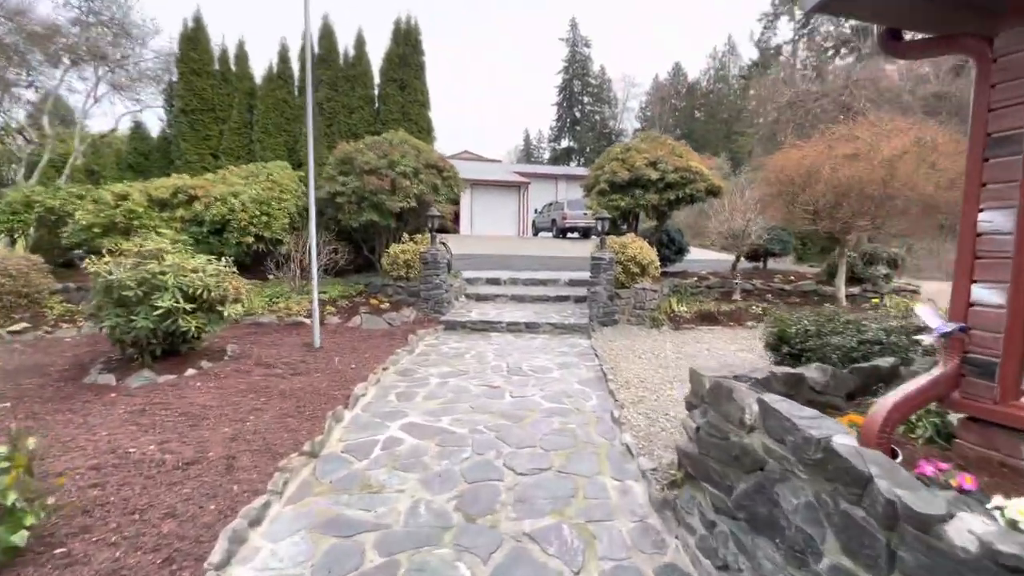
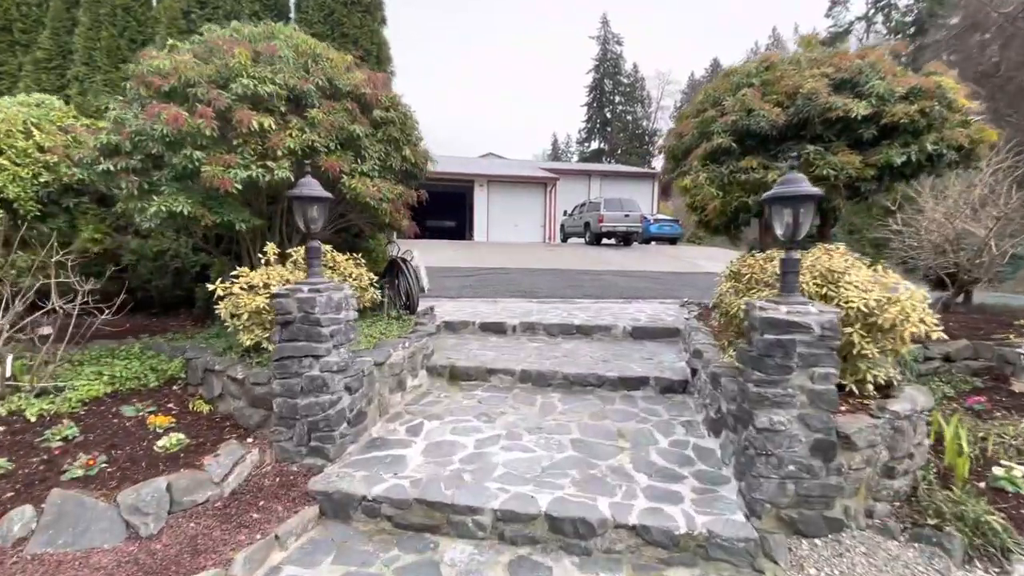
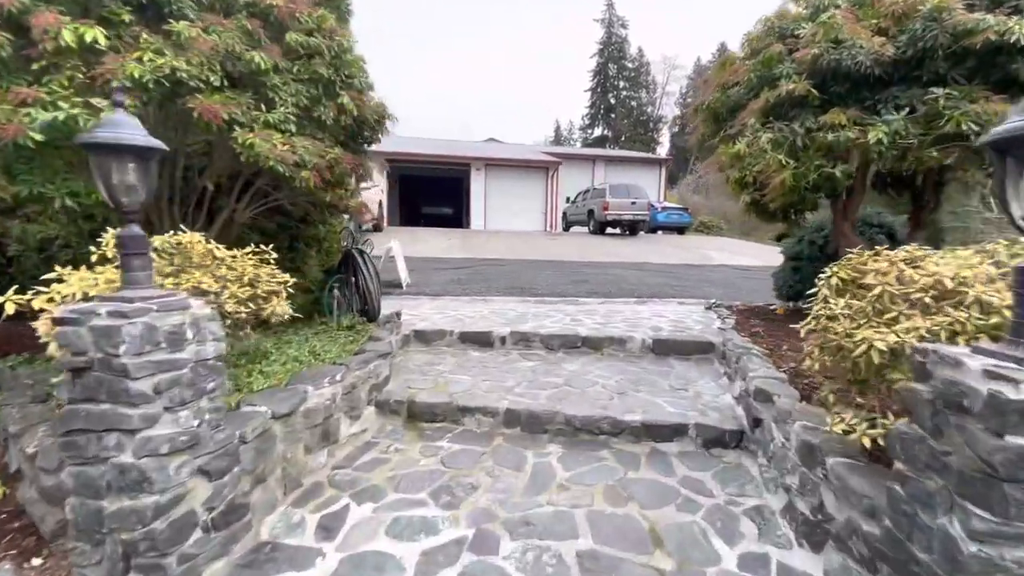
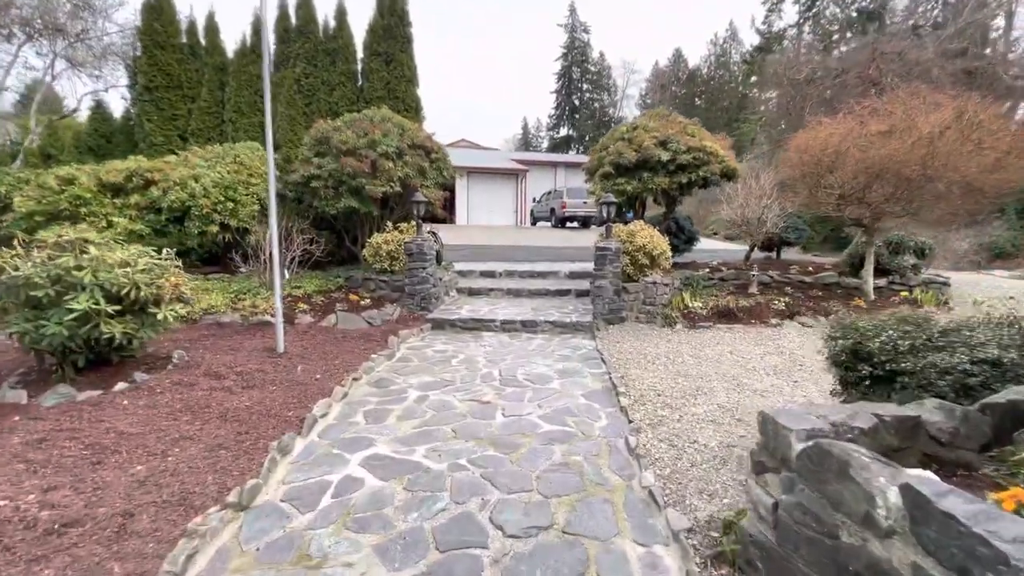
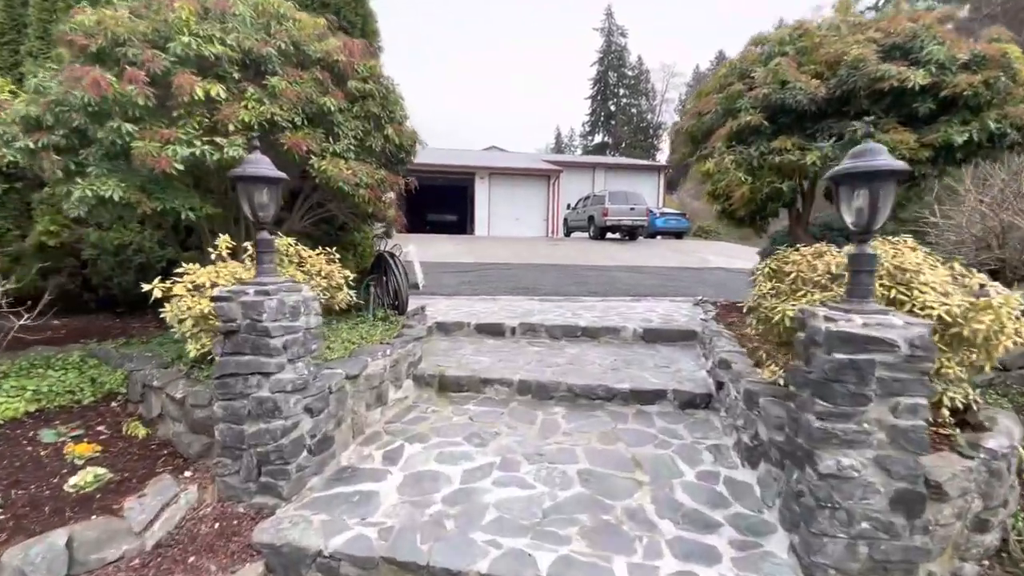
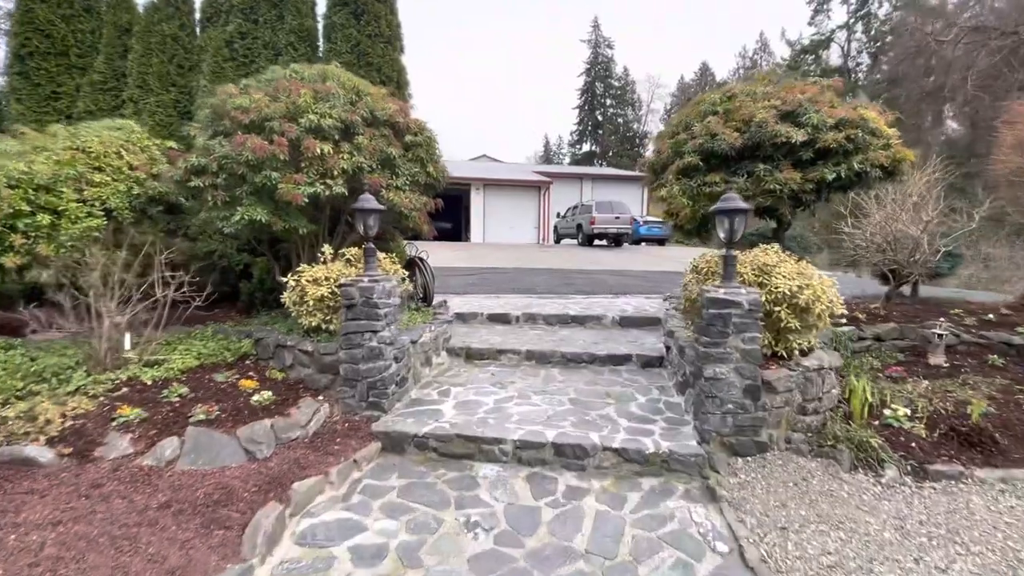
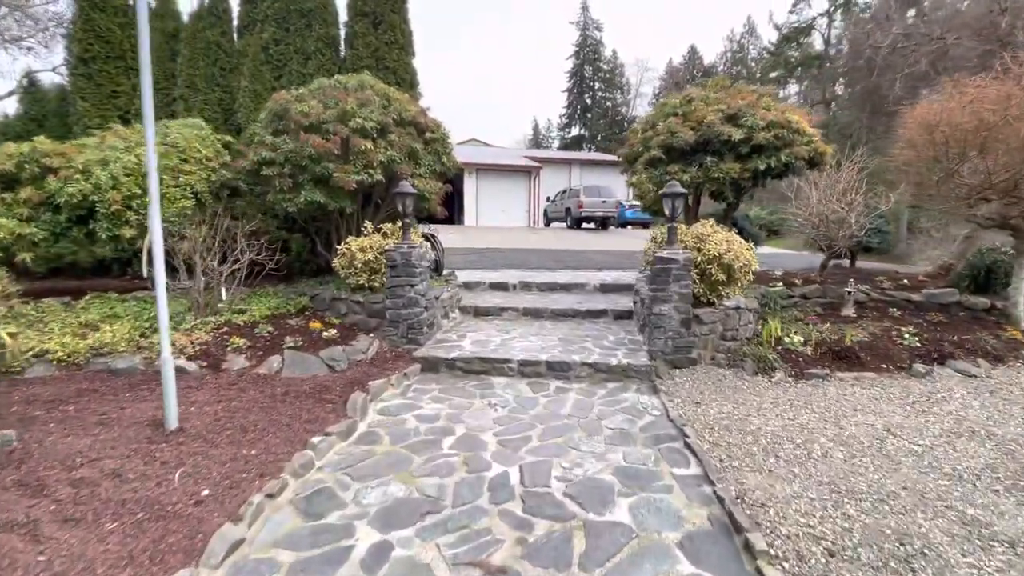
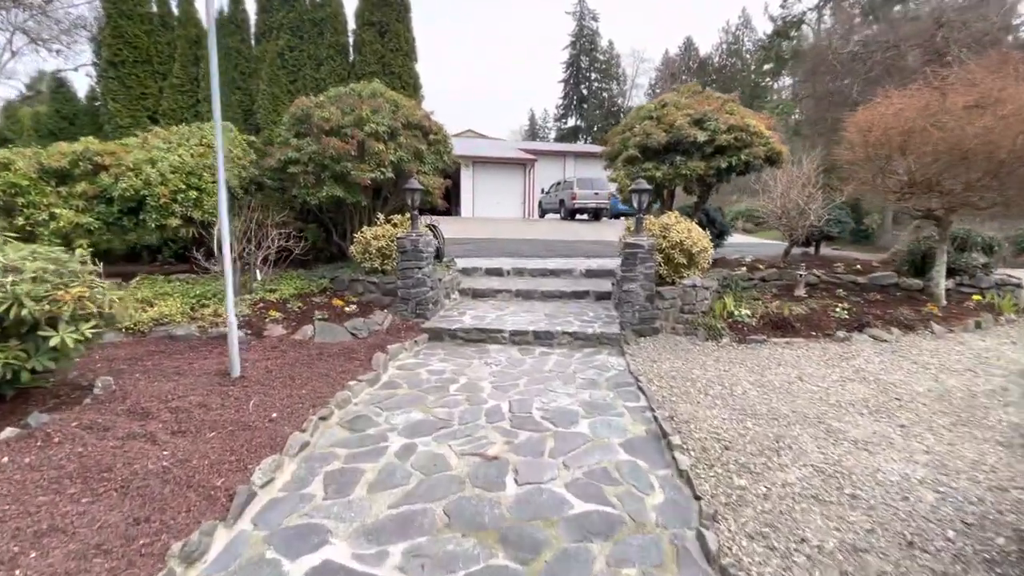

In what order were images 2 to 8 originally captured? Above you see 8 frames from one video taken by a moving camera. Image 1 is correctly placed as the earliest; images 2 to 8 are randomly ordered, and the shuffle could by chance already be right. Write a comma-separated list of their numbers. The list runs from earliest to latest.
4, 8, 7, 6, 2, 5, 3
